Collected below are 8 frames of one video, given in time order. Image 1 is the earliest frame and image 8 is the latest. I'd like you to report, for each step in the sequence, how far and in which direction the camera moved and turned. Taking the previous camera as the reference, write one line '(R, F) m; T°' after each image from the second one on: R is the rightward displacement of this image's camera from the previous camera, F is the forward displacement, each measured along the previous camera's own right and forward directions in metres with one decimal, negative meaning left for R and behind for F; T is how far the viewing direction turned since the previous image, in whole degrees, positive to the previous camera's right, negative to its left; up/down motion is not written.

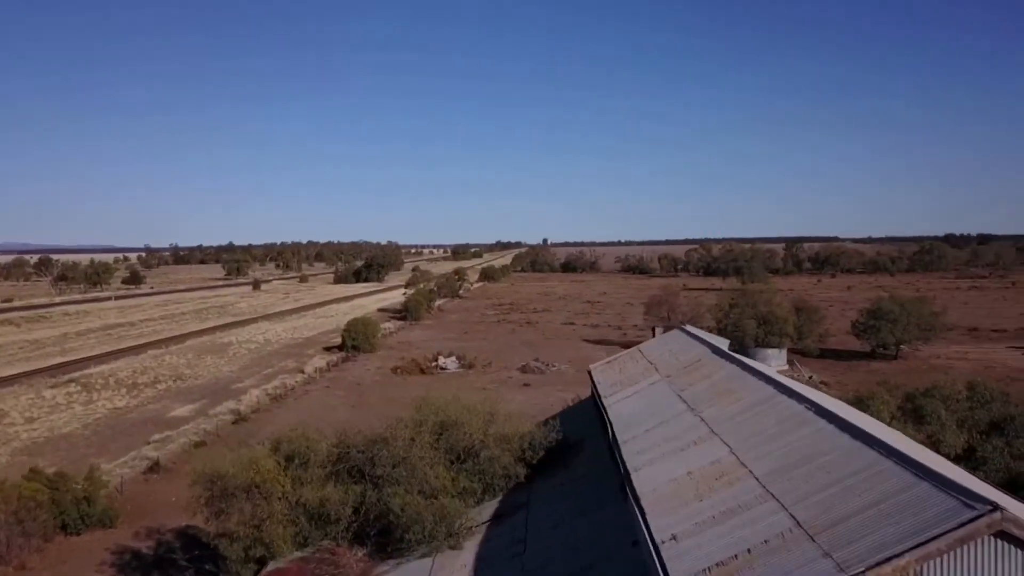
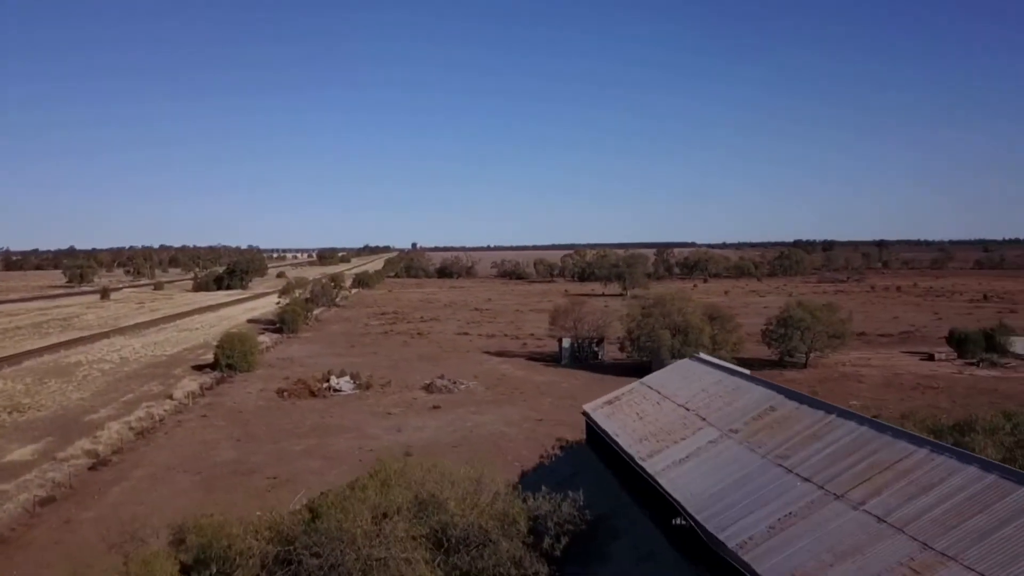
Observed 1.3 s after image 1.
(-1.4, +2.9) m; +10°
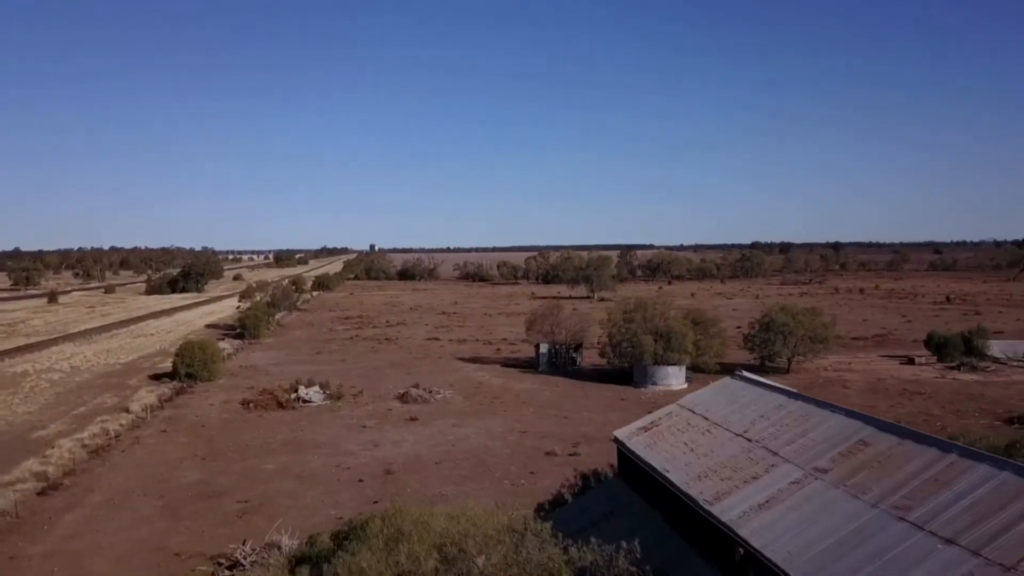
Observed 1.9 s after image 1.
(-0.7, +1.3) m; +3°
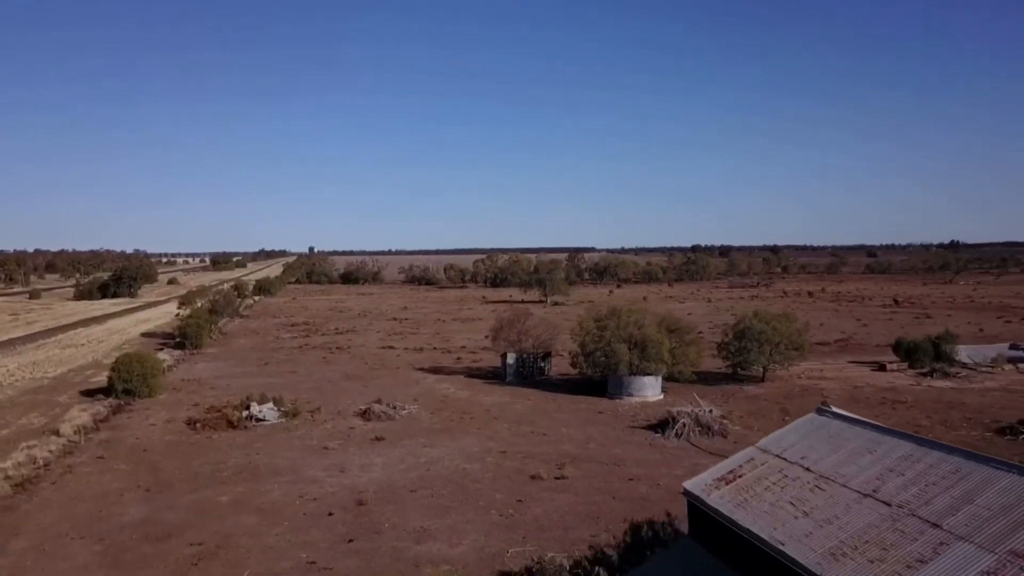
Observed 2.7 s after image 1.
(-1.0, +1.8) m; +4°
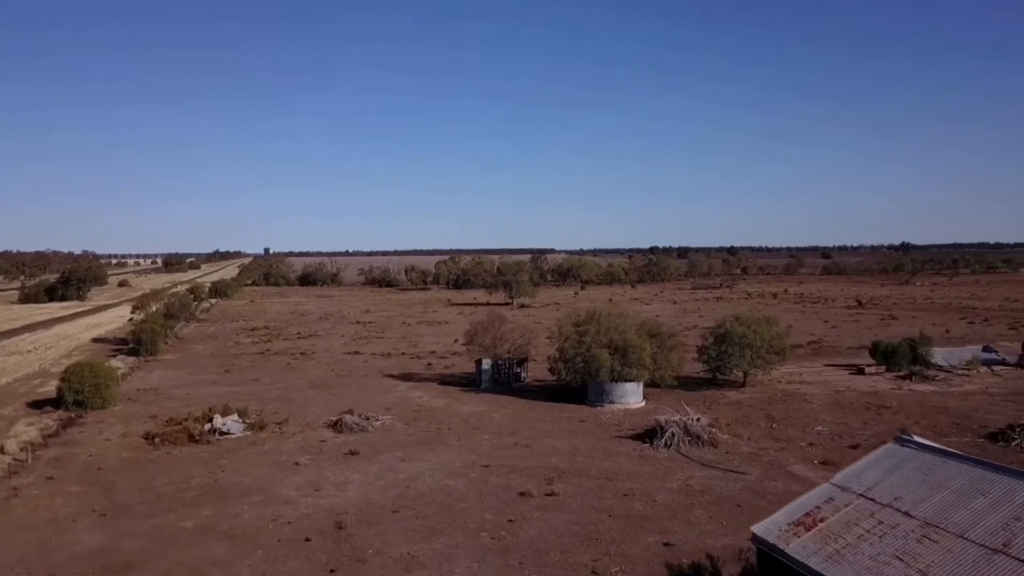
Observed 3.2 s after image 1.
(-0.7, +1.2) m; +3°
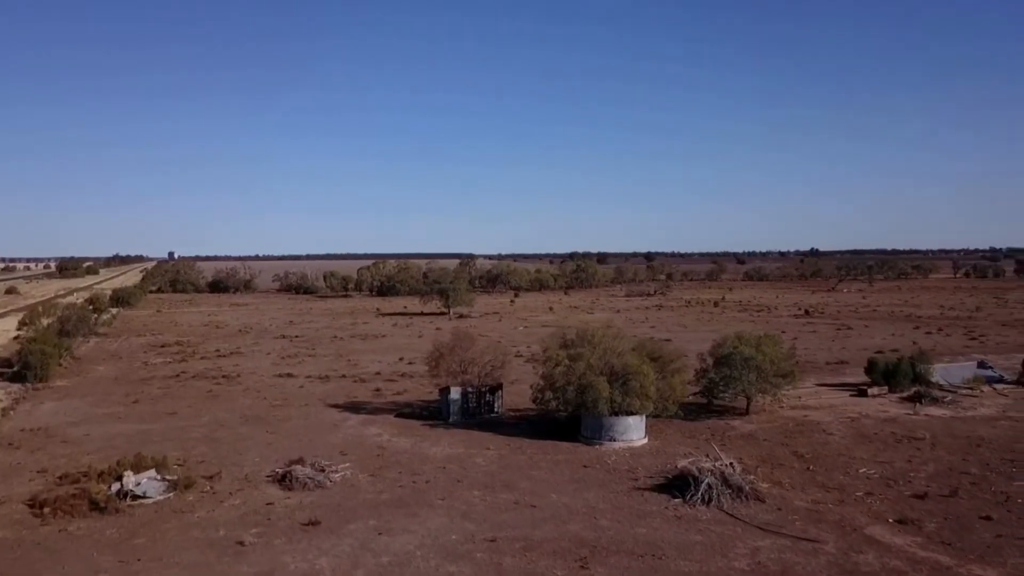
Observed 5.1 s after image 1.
(-2.2, +4.8) m; +6°
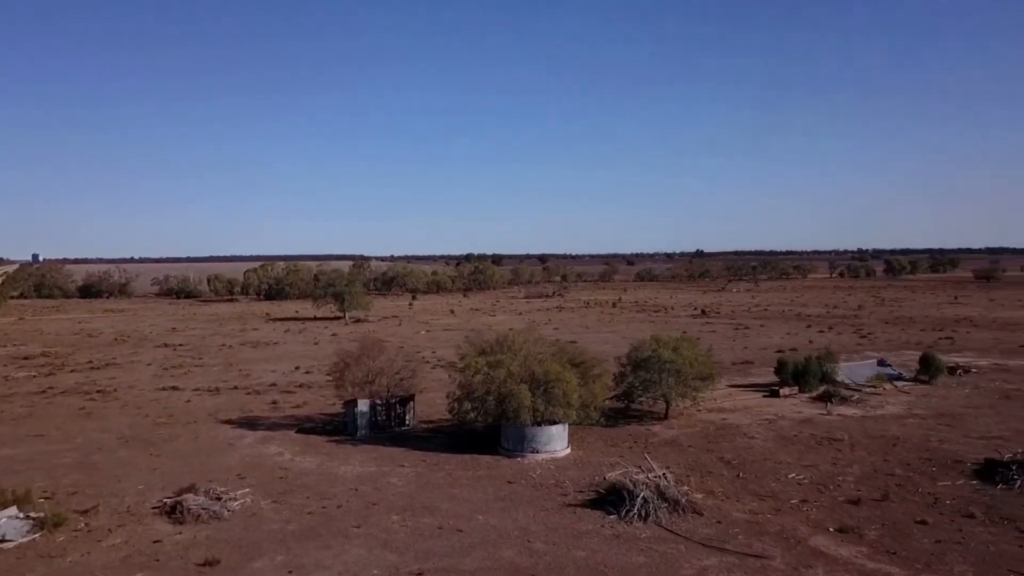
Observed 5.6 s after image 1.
(-0.7, +1.7) m; +8°
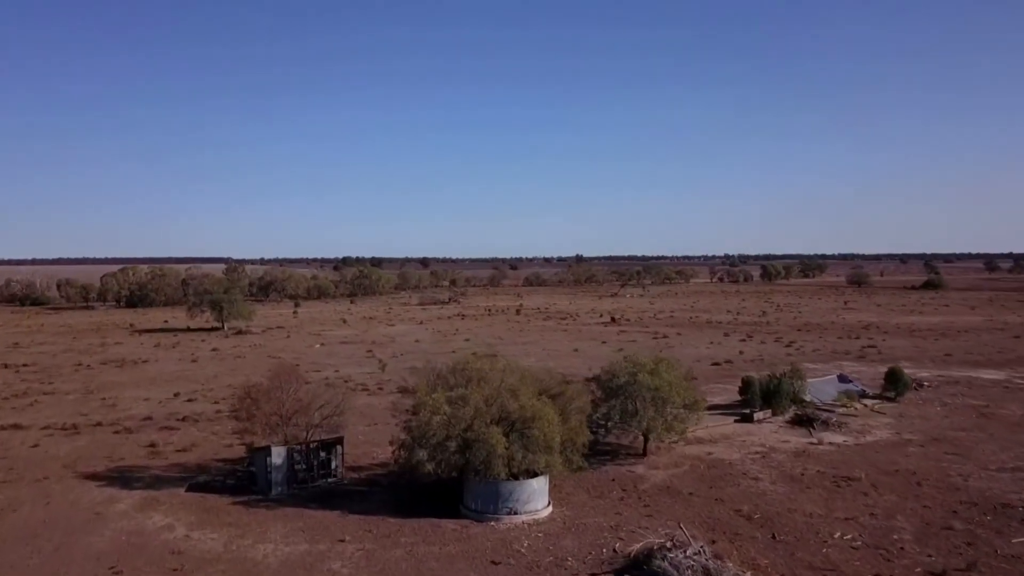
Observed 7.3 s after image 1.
(-2.3, +5.3) m; +9°
